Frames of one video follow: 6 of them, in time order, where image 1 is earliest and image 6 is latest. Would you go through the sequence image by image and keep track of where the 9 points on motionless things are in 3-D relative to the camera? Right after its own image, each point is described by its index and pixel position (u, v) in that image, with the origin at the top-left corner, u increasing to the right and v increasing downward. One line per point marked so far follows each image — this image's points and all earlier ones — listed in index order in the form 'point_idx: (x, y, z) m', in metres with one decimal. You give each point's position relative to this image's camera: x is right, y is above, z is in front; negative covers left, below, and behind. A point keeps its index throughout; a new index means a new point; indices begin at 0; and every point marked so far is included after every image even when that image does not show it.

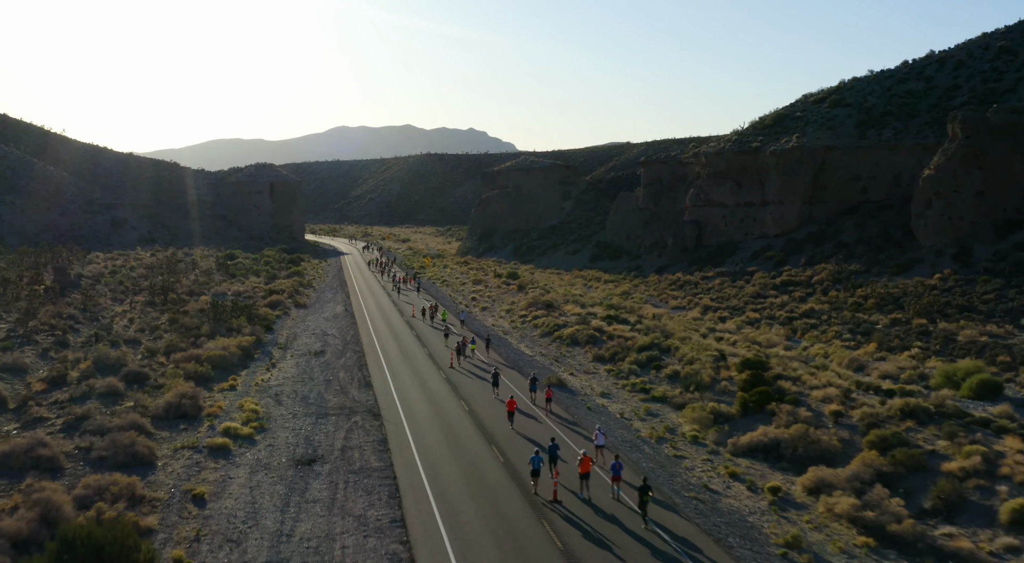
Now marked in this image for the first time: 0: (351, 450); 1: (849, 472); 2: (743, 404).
0: (-3.5, -3.6, +14.8) m
1: (+6.7, -3.8, +13.9) m
2: (+6.1, -3.1, +17.9) m
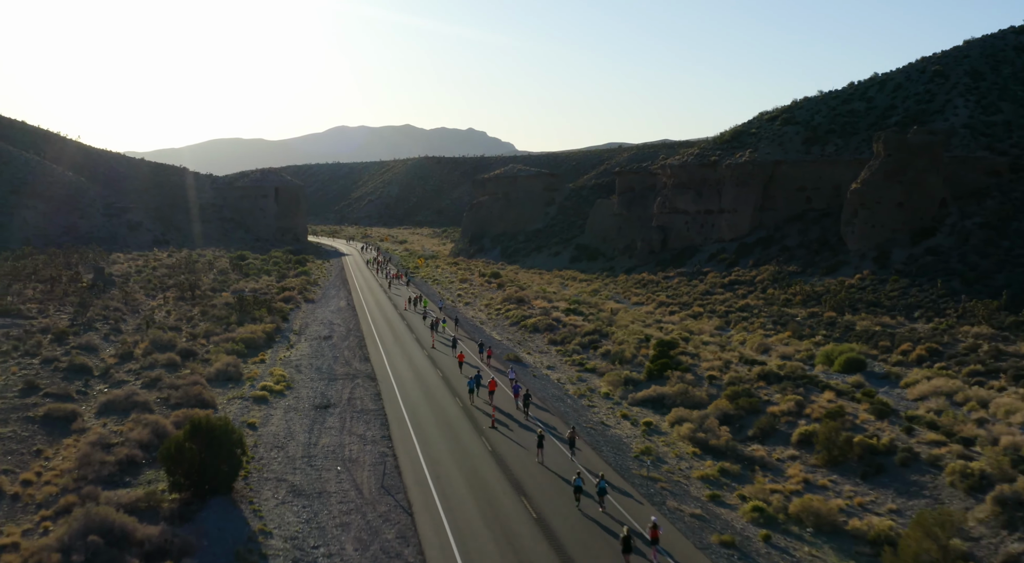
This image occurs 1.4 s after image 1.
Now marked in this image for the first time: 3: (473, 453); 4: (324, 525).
0: (-4.7, -3.5, +20.7) m
1: (+5.4, -3.8, +19.8) m
2: (+4.8, -3.1, +23.8) m
3: (-1.0, -4.0, +16.4) m
4: (-3.6, -4.5, +13.0) m
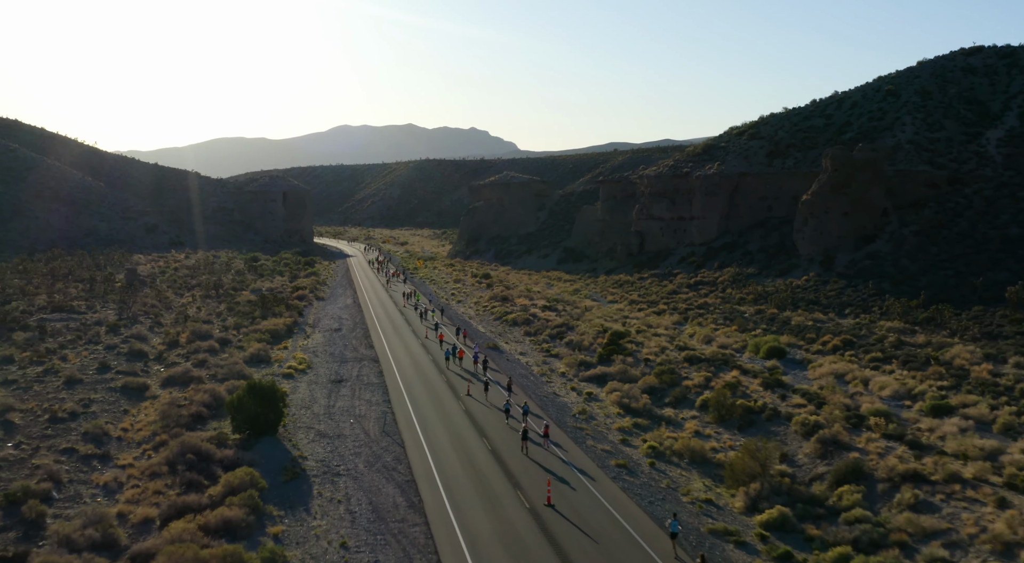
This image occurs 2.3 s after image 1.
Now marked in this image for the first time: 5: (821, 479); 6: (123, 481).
0: (-5.7, -3.6, +26.3) m
1: (+4.4, -3.8, +25.4) m
2: (+3.8, -3.1, +29.3) m
3: (-2.0, -4.1, +21.9) m
4: (-4.6, -4.6, +18.6) m
5: (+7.8, -4.9, +17.3) m
6: (-9.5, -4.8, +16.8) m
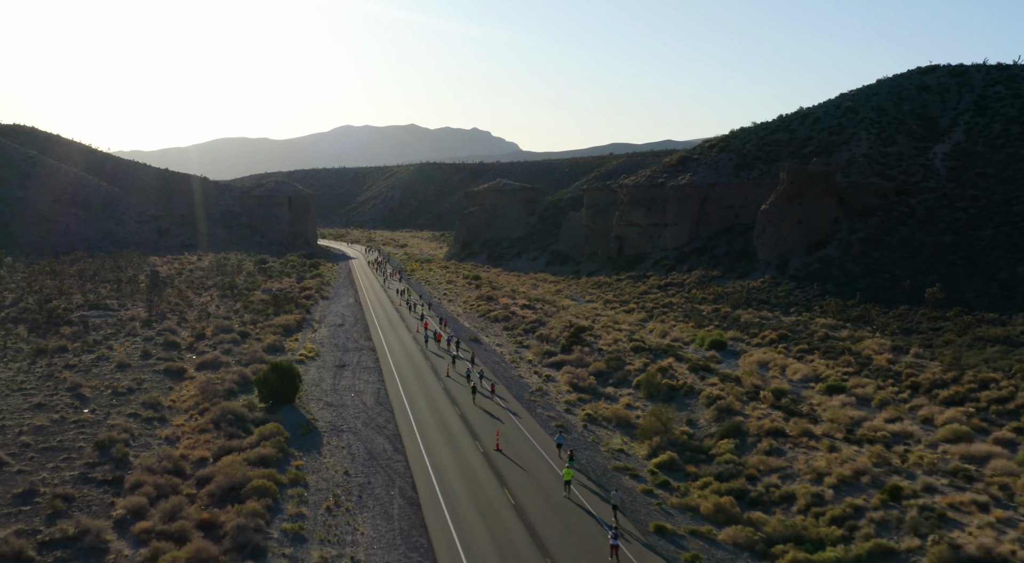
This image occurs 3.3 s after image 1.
0: (-6.9, -3.7, +31.7) m
1: (+3.2, -3.9, +30.7) m
2: (+2.6, -3.2, +34.7) m
3: (-3.2, -4.2, +27.3) m
4: (-5.8, -4.7, +23.9) m
5: (+6.6, -5.0, +22.7) m
6: (-10.7, -4.9, +22.2) m
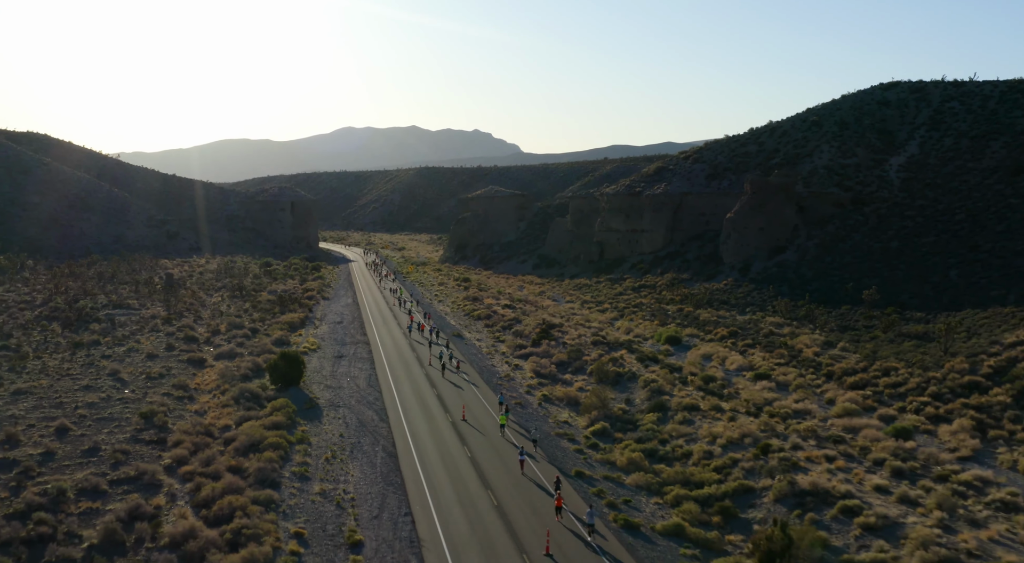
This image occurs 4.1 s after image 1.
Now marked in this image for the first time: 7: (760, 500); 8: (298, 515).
0: (-8.3, -3.8, +36.7) m
1: (+1.9, -4.1, +35.7) m
2: (+1.3, -3.4, +39.7) m
3: (-4.6, -4.3, +32.3) m
4: (-7.2, -4.8, +28.9) m
5: (+5.2, -5.1, +27.7) m
6: (-12.1, -5.0, +27.2) m
7: (+7.0, -6.2, +19.6) m
8: (-5.6, -6.1, +18.1) m
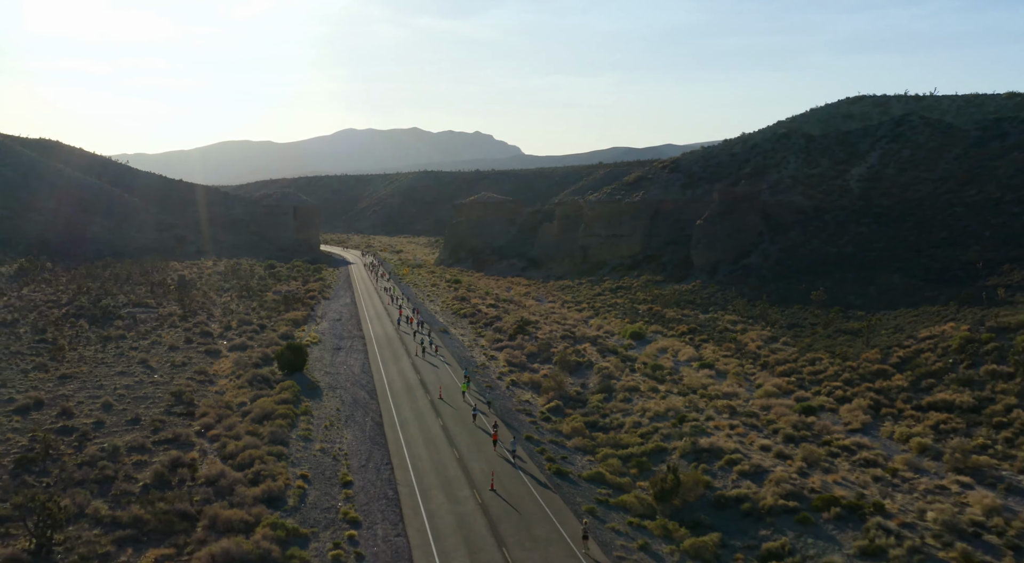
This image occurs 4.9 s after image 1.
0: (-9.7, -3.9, +41.8) m
1: (+0.5, -4.2, +40.7) m
2: (-0.1, -3.5, +44.7) m
3: (-5.9, -4.4, +37.4) m
4: (-8.6, -4.9, +34.0) m
5: (+3.8, -5.2, +32.7) m
6: (-13.5, -5.1, +32.2) m
7: (+5.6, -6.2, +24.6) m
8: (-7.0, -6.2, +23.2) m
